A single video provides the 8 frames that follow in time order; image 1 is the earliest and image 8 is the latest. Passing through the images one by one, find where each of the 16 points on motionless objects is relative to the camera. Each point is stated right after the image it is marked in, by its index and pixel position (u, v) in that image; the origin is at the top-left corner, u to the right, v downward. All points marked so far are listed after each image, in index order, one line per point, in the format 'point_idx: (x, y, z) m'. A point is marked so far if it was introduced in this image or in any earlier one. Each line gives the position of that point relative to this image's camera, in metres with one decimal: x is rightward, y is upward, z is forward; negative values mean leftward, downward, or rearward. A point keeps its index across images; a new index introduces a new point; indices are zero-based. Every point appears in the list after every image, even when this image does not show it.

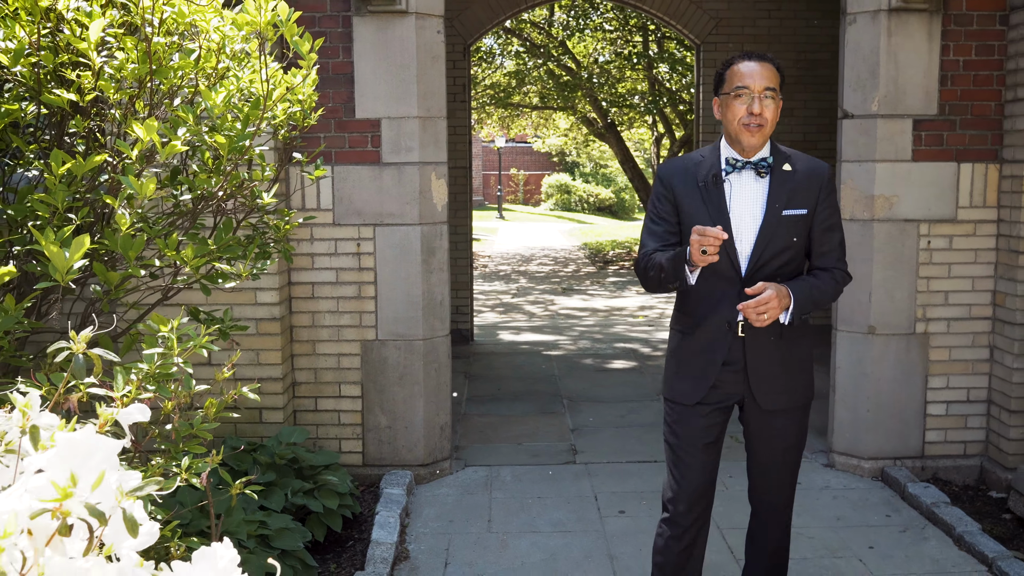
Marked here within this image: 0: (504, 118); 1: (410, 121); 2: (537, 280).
0: (-0.1, +2.8, +18.0) m
1: (-0.4, +0.7, +4.9) m
2: (+0.4, +0.1, +14.7) m
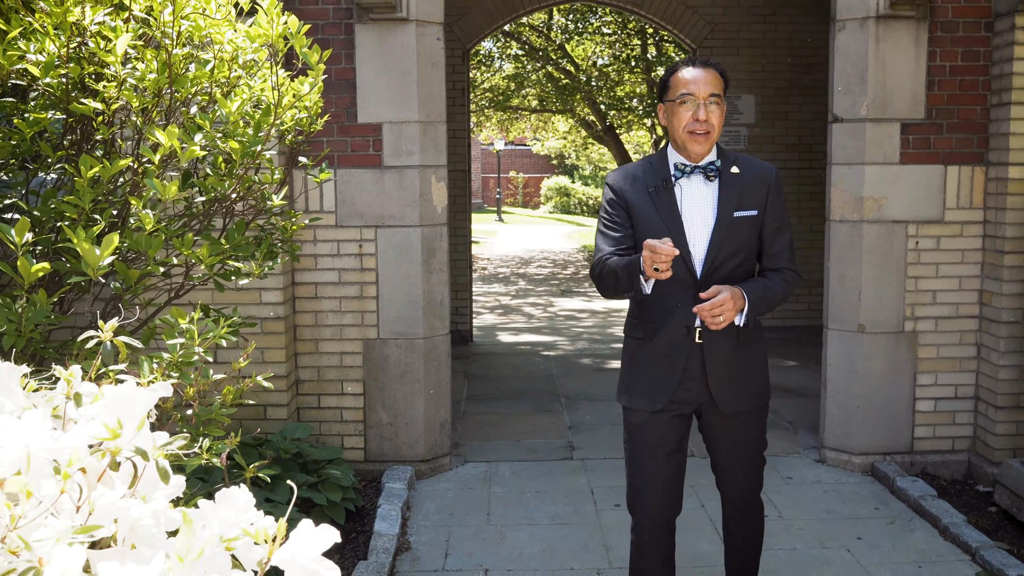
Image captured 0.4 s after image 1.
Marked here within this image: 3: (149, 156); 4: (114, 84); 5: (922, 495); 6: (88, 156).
0: (-0.1, +2.7, +18.1) m
1: (-0.5, +0.7, +5.0) m
2: (+0.3, +0.1, +14.9) m
3: (-0.7, +0.3, +2.4) m
4: (-0.8, +0.4, +2.4) m
5: (+1.8, -0.9, +4.8) m
6: (-0.8, +0.3, +2.3) m
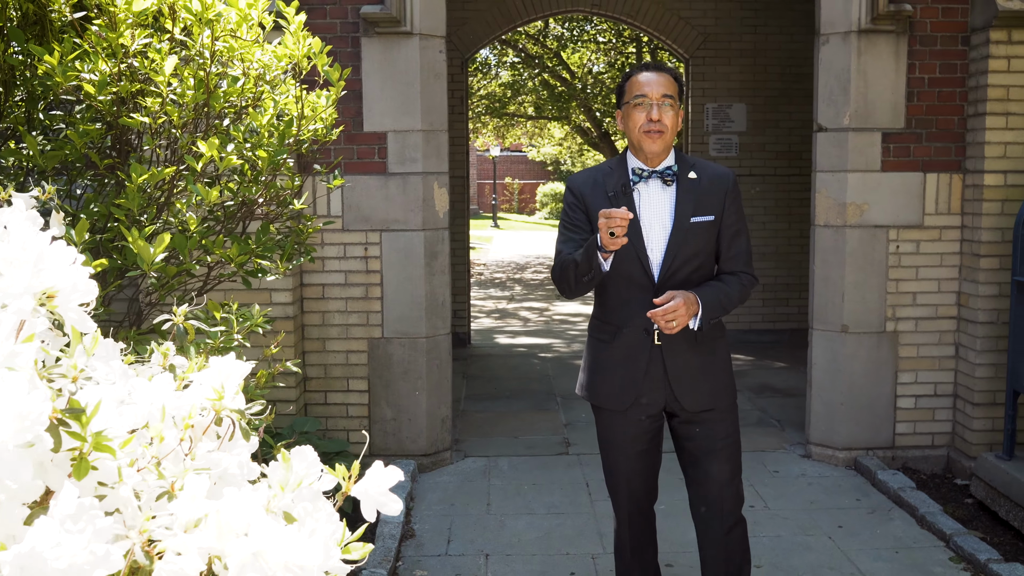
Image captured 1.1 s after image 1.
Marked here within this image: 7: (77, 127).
0: (-0.2, +2.6, +18.4) m
1: (-0.5, +0.7, +5.3) m
2: (+0.3, 0.0, +15.1) m
3: (-0.7, +0.3, +2.6) m
4: (-0.8, +0.4, +2.6) m
5: (+1.8, -0.9, +5.1) m
6: (-0.8, +0.3, +2.5) m
7: (-1.0, +0.4, +2.5) m
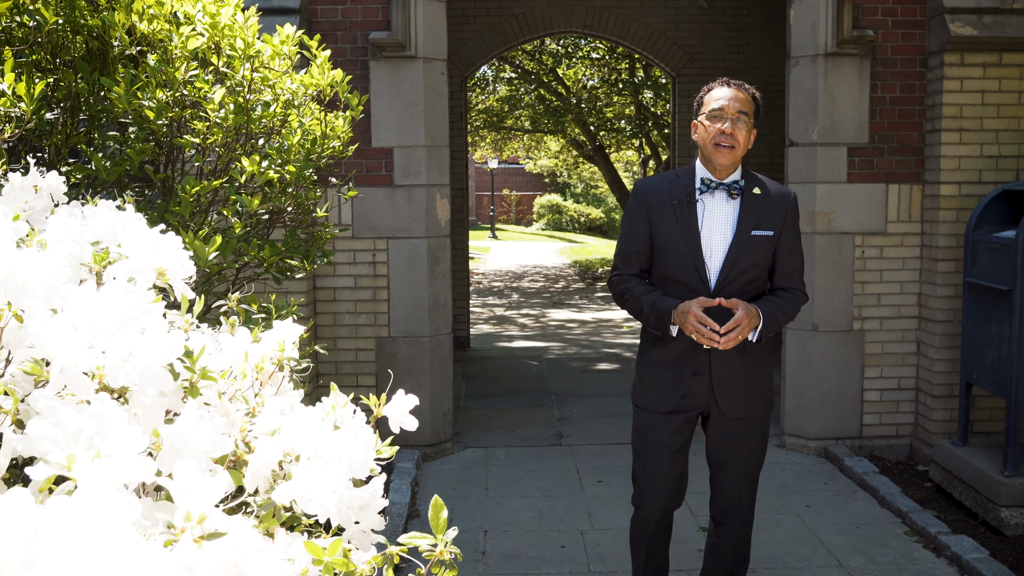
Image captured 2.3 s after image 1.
0: (-0.3, +2.5, +18.9) m
1: (-0.5, +0.7, +5.7) m
2: (+0.3, -0.1, +15.6) m
3: (-0.7, +0.3, +3.1) m
4: (-0.8, +0.4, +3.1) m
5: (+1.7, -0.9, +5.5) m
6: (-0.8, +0.3, +3.0) m
7: (-1.0, +0.4, +3.0) m
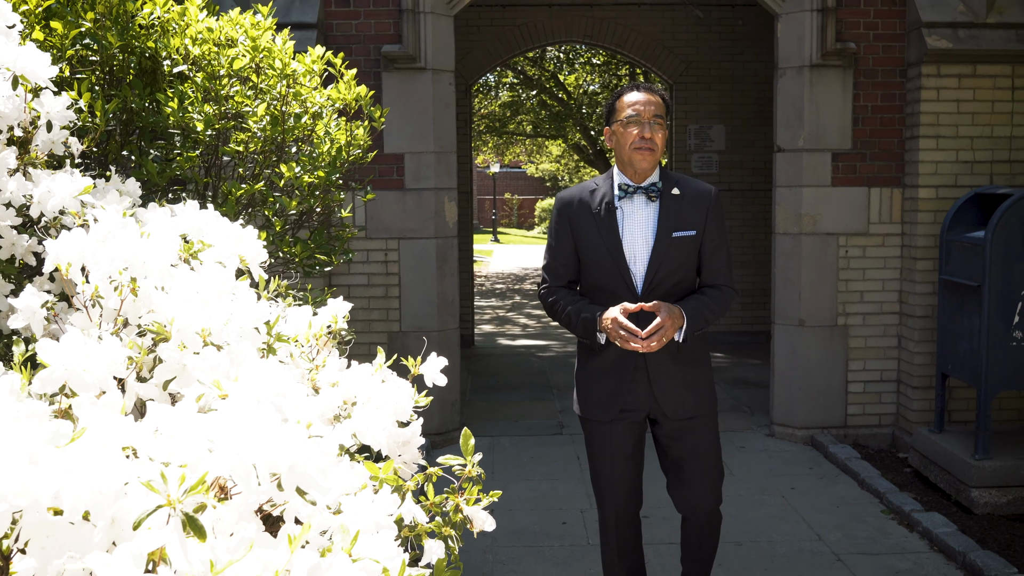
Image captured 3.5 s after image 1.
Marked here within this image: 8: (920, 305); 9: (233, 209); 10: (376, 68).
0: (-0.2, +2.5, +19.2) m
1: (-0.5, +0.7, +6.1) m
2: (+0.3, -0.1, +15.9) m
3: (-0.7, +0.3, +3.5) m
4: (-0.8, +0.5, +3.5) m
5: (+1.8, -0.9, +5.9) m
6: (-0.8, +0.3, +3.3) m
7: (-1.0, +0.4, +3.4) m
8: (+2.2, -0.1, +6.2) m
9: (-0.8, +0.2, +3.3) m
10: (-0.7, +1.2, +6.1) m
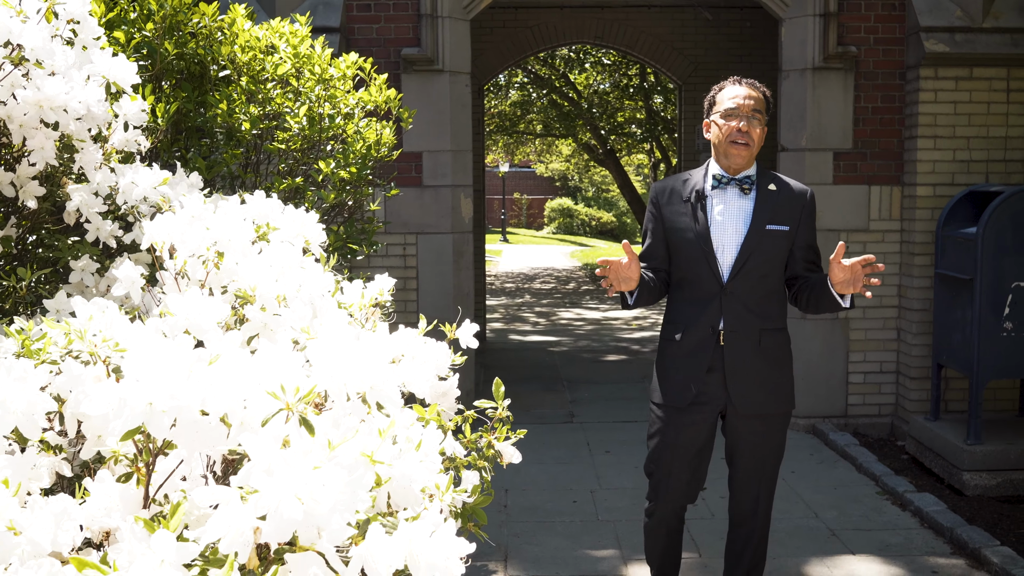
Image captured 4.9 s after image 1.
0: (0.0, +2.5, +19.5) m
1: (-0.4, +0.8, +6.4) m
2: (+0.4, -0.1, +16.2) m
3: (-0.7, +0.4, +3.8) m
4: (-0.7, +0.5, +3.7) m
5: (+1.8, -0.9, +6.1) m
6: (-0.8, +0.4, +3.6) m
7: (-0.9, +0.5, +3.6) m
8: (+2.3, -0.1, +6.4) m
9: (-0.8, +0.3, +3.6) m
10: (-0.7, +1.2, +6.4) m
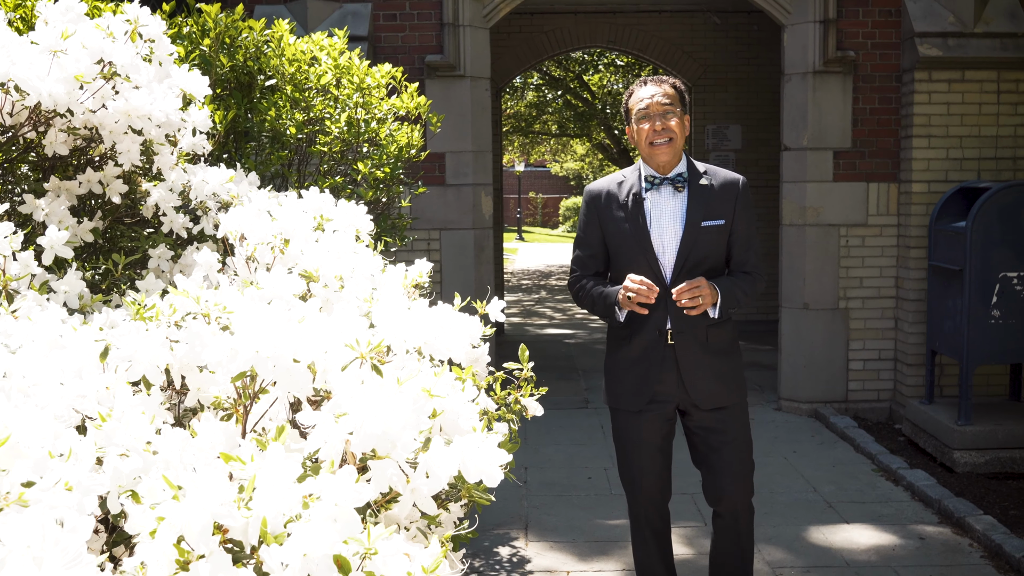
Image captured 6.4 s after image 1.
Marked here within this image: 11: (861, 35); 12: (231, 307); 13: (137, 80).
0: (+0.2, +2.6, +19.9) m
1: (-0.3, +0.8, +6.8) m
2: (+0.7, 0.0, +16.6) m
3: (-0.6, +0.4, +4.2) m
4: (-0.7, +0.6, +4.1) m
5: (+1.9, -0.8, +6.5) m
6: (-0.7, +0.4, +4.0) m
7: (-0.9, +0.5, +4.0) m
8: (+2.4, 0.0, +6.8) m
9: (-0.7, +0.3, +4.0) m
10: (-0.6, +1.3, +6.8) m
11: (+2.1, +1.5, +6.8) m
12: (-0.5, 0.0, +2.0) m
13: (-0.9, +0.5, +2.6) m
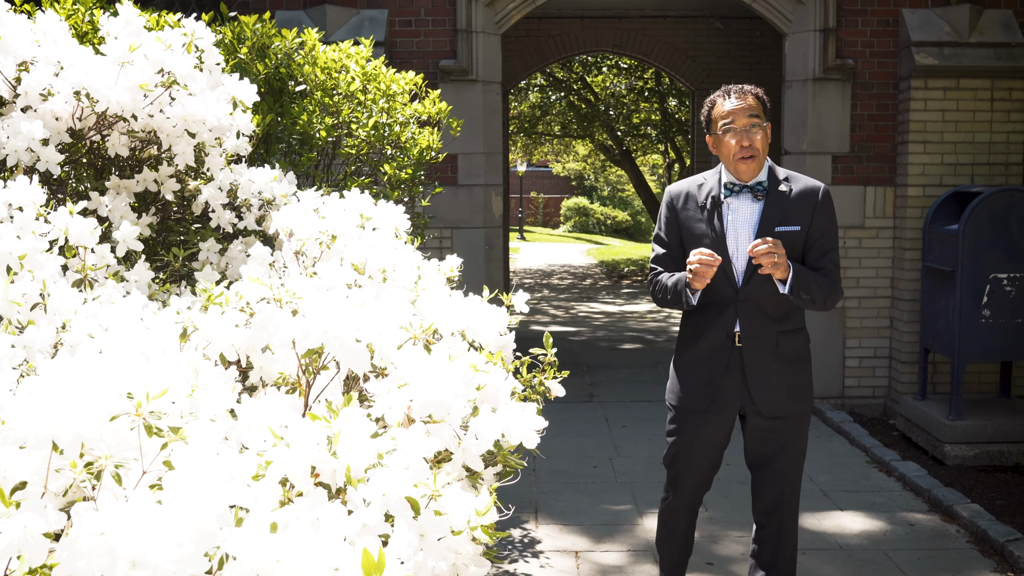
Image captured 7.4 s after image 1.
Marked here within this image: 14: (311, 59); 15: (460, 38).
0: (+0.3, +2.6, +20.2) m
1: (-0.2, +0.8, +7.0) m
2: (+0.7, 0.0, +16.8) m
3: (-0.5, +0.4, +4.4) m
4: (-0.6, +0.6, +4.4) m
5: (+2.0, -0.8, +6.8) m
6: (-0.6, +0.4, +4.3) m
7: (-0.8, +0.5, +4.3) m
8: (+2.5, 0.0, +7.0) m
9: (-0.6, +0.3, +4.2) m
10: (-0.5, +1.3, +7.0) m
11: (+2.2, +1.5, +7.1) m
12: (-0.4, 0.0, +2.2) m
13: (-0.8, +0.5, +2.9) m
14: (-0.8, +0.9, +4.4) m
15: (-0.3, +1.5, +6.9) m
